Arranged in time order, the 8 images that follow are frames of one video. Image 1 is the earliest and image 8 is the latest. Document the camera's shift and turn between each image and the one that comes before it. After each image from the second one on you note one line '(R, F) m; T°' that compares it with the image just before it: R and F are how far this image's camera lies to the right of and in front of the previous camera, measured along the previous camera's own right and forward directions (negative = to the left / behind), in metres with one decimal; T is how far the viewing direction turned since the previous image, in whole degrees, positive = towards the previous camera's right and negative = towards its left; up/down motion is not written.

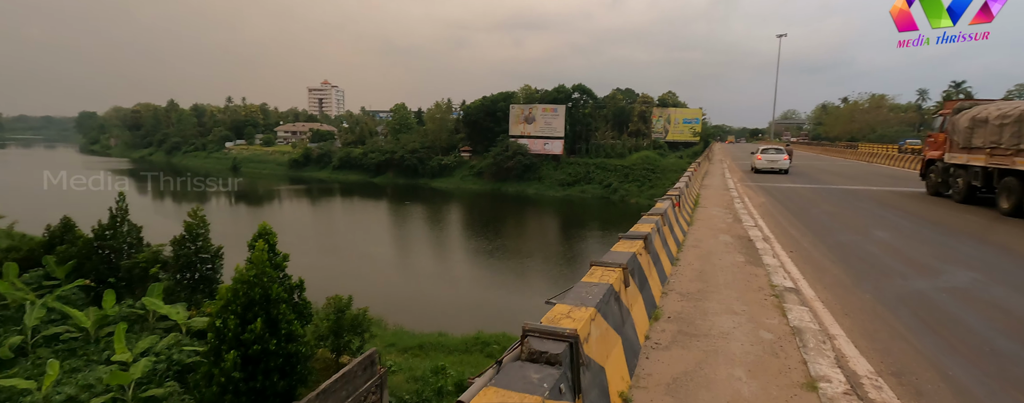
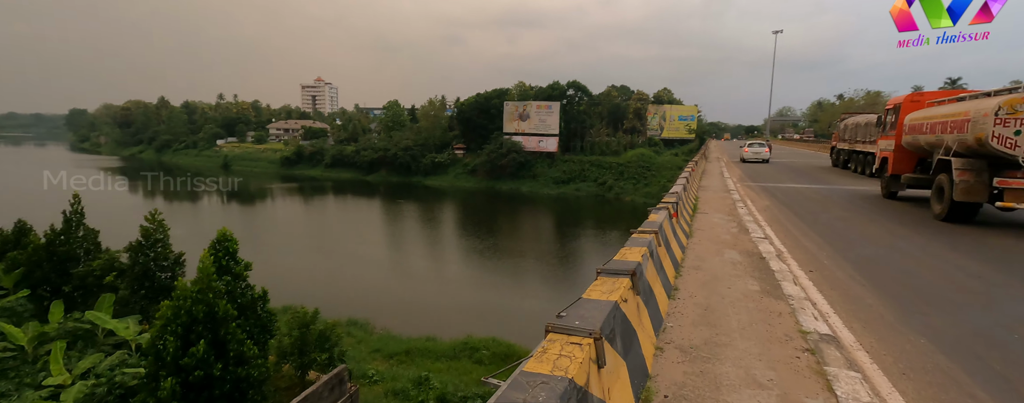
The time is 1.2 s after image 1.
(+0.1, +0.3) m; +1°
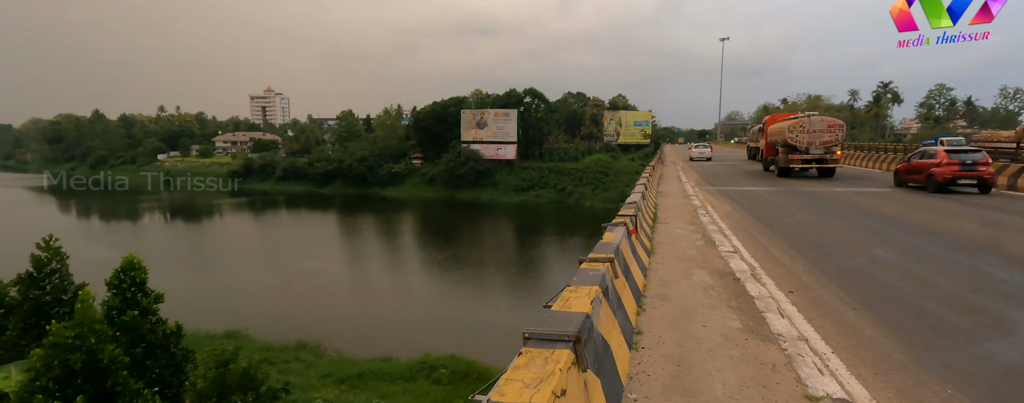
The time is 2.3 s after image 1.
(+0.1, +0.3) m; +4°
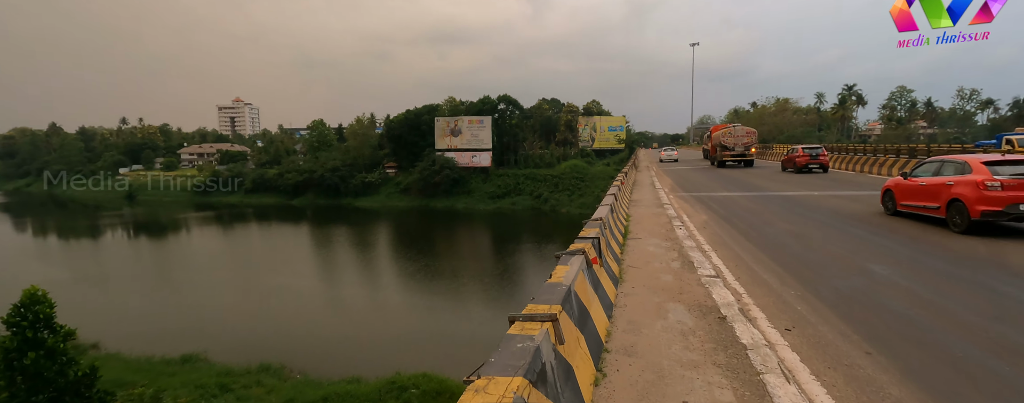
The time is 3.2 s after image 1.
(+0.1, +0.3) m; +3°
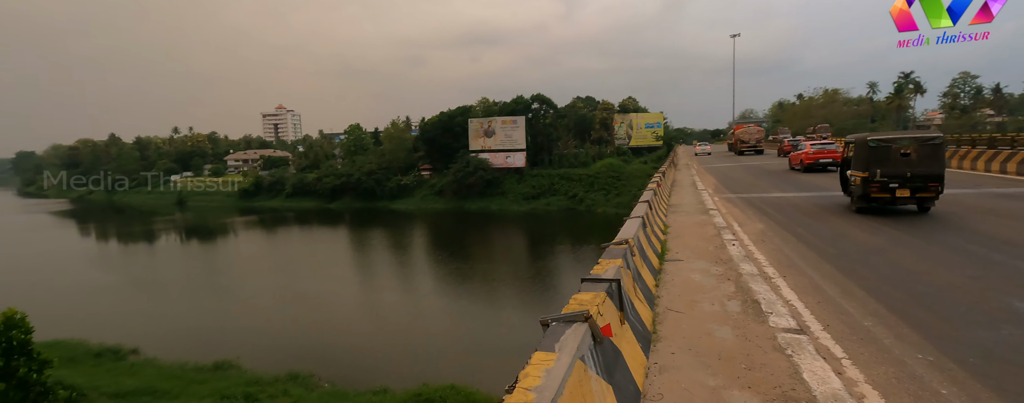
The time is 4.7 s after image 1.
(+0.1, +0.4) m; -4°
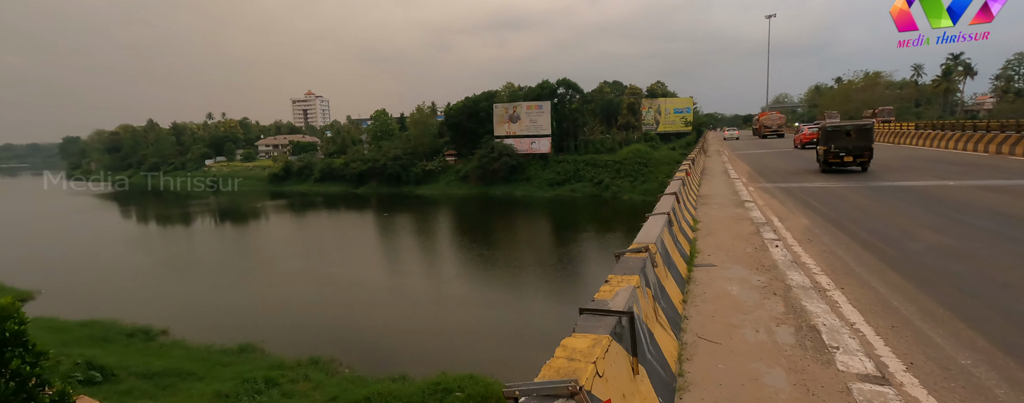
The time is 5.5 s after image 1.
(+0.1, +0.2) m; -3°
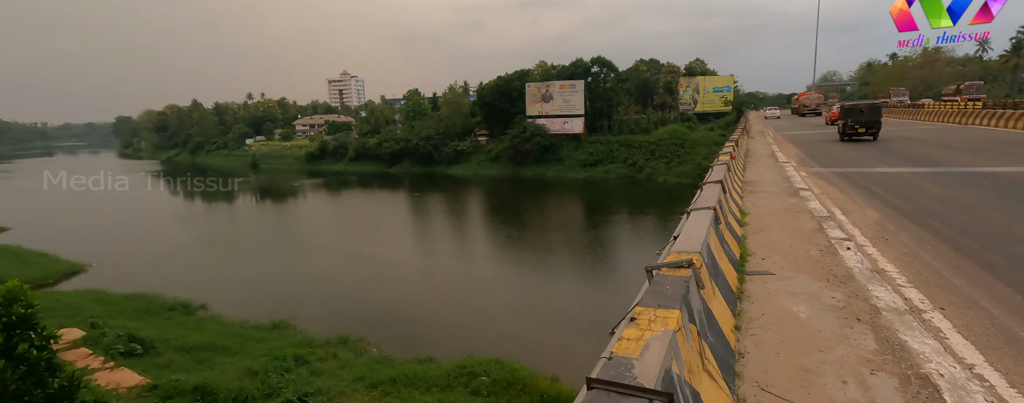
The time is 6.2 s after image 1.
(+0.1, +0.2) m; -4°
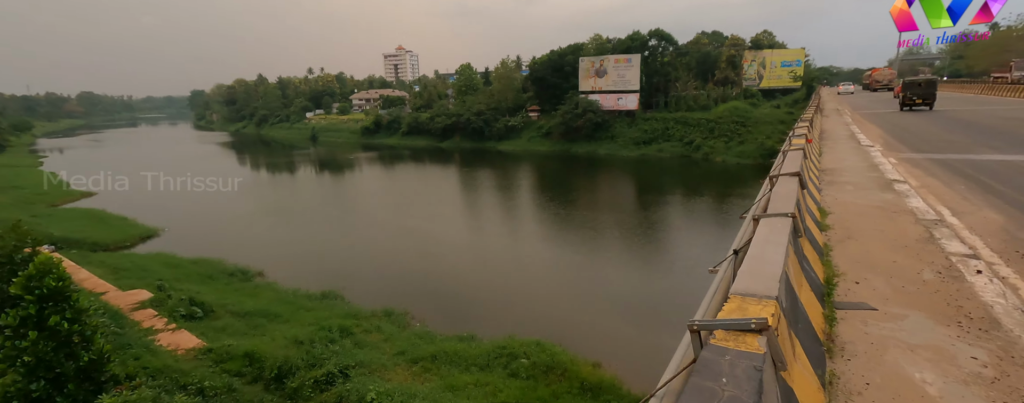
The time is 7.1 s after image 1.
(+0.1, +0.3) m; -6°
